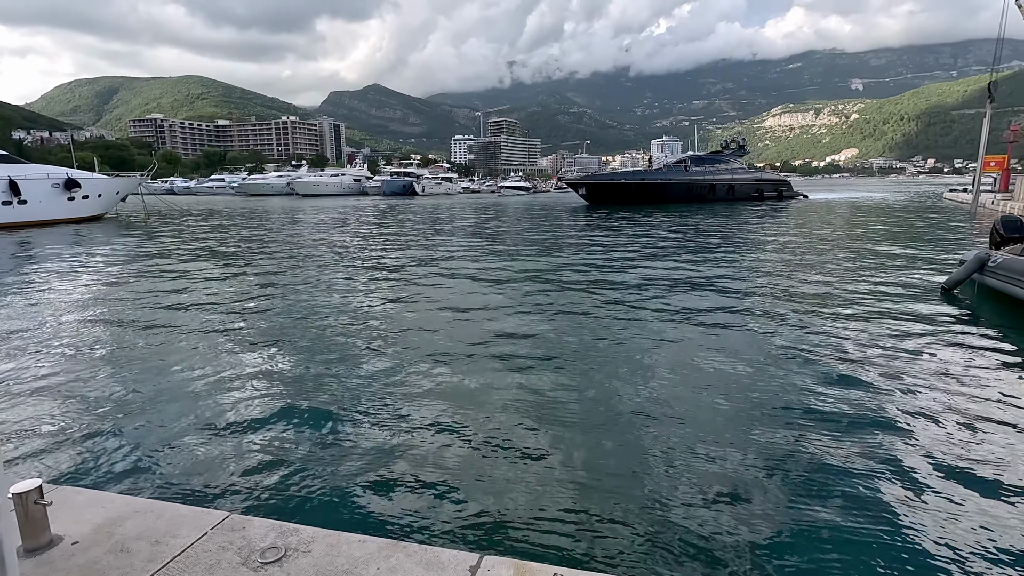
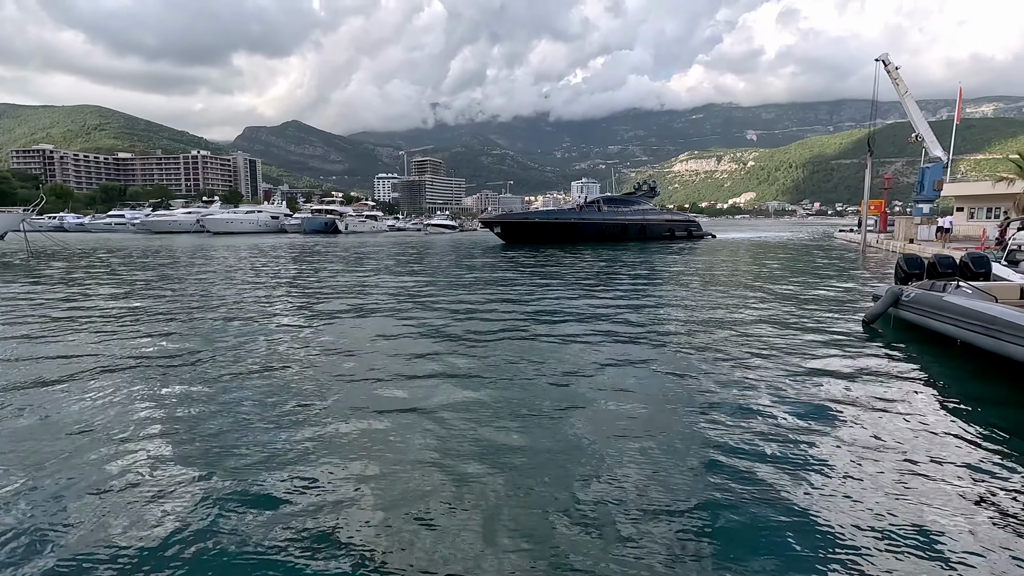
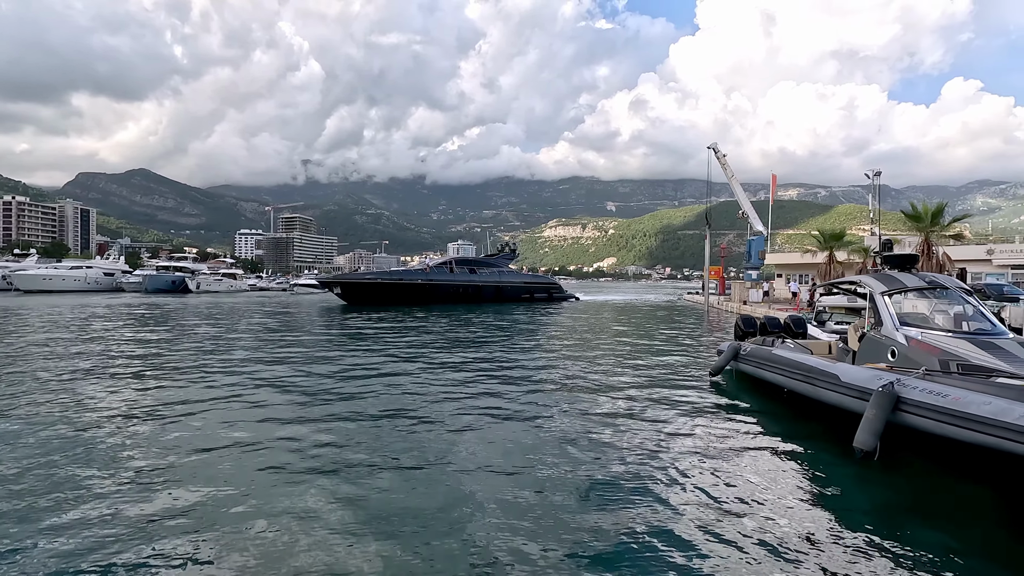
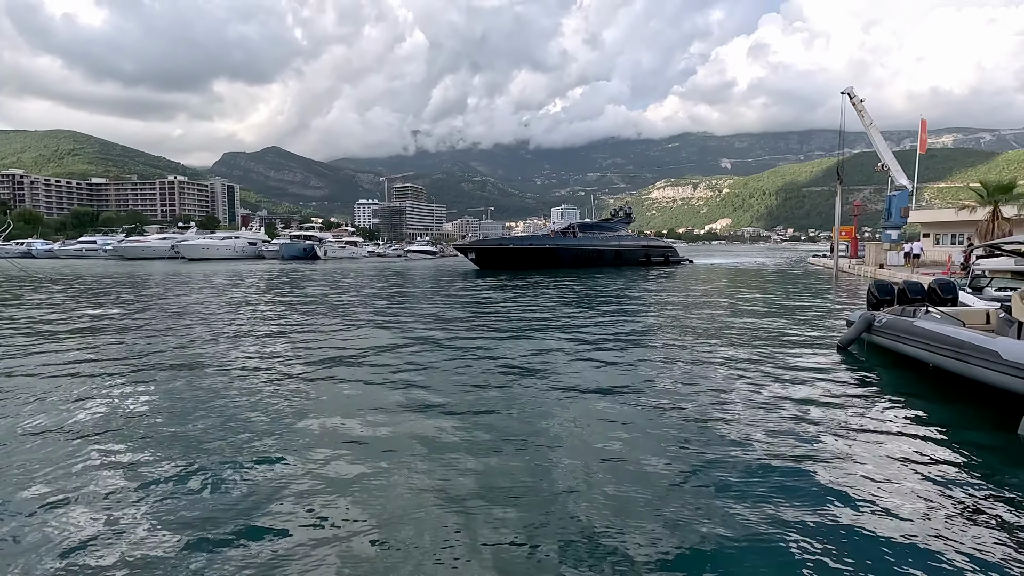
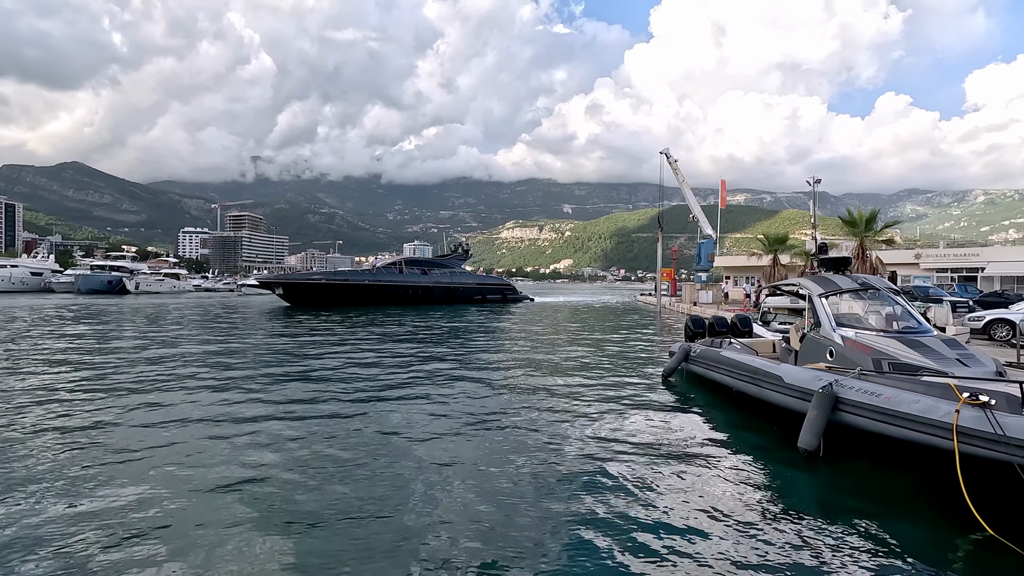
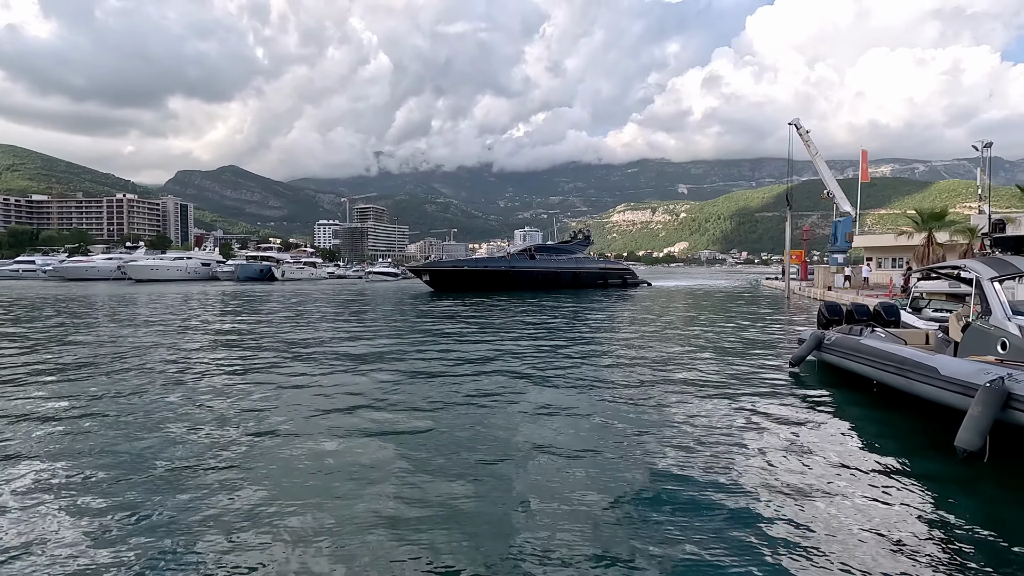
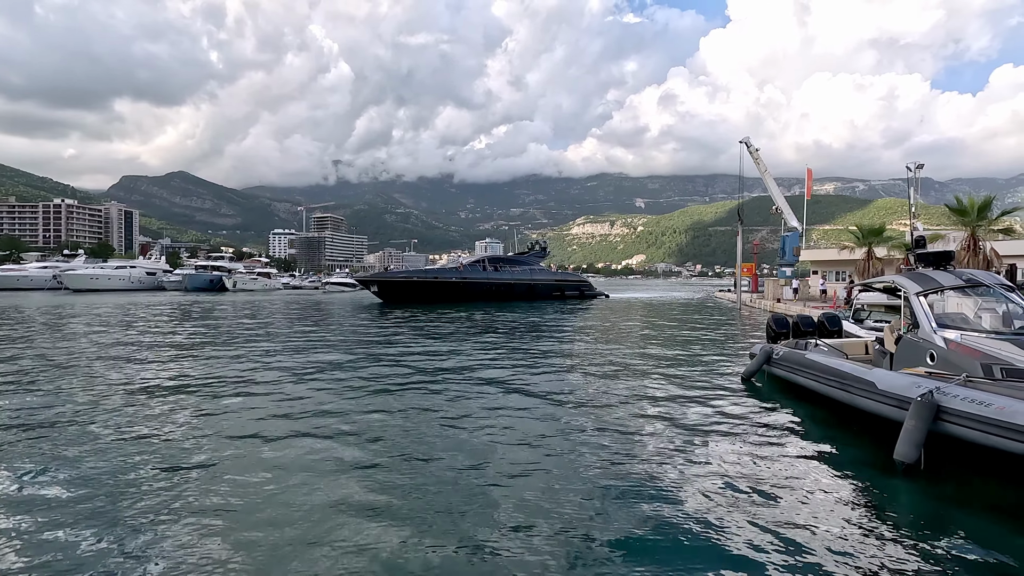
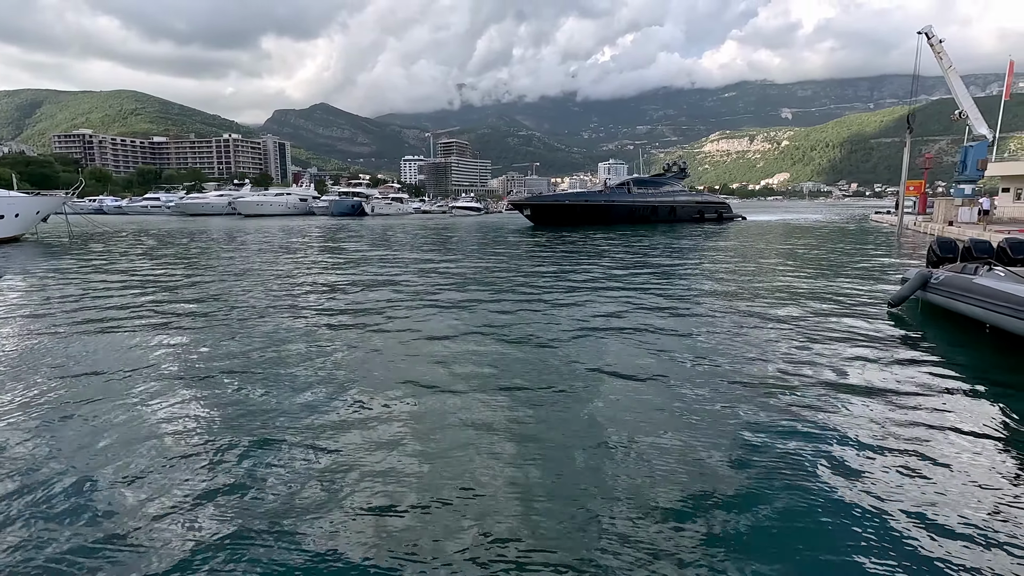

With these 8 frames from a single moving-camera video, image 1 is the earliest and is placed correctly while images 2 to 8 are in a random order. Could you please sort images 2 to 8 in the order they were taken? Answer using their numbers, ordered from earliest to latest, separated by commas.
8, 2, 4, 6, 7, 3, 5
